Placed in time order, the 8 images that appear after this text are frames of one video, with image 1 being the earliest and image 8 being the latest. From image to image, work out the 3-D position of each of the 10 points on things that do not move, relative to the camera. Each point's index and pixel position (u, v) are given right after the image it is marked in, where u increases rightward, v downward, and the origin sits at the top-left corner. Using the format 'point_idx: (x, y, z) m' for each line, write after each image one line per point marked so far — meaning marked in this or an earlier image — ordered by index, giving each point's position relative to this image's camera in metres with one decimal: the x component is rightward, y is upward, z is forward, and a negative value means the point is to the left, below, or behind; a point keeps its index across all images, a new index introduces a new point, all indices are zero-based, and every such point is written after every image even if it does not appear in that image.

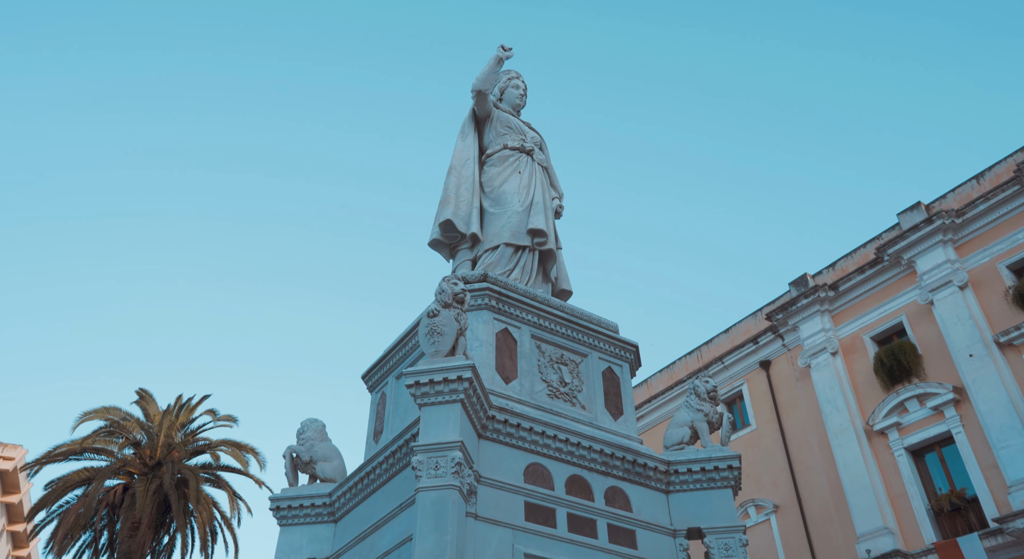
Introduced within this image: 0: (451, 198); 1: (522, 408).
0: (-0.6, +0.8, +7.9) m
1: (+0.1, -1.0, +5.8) m
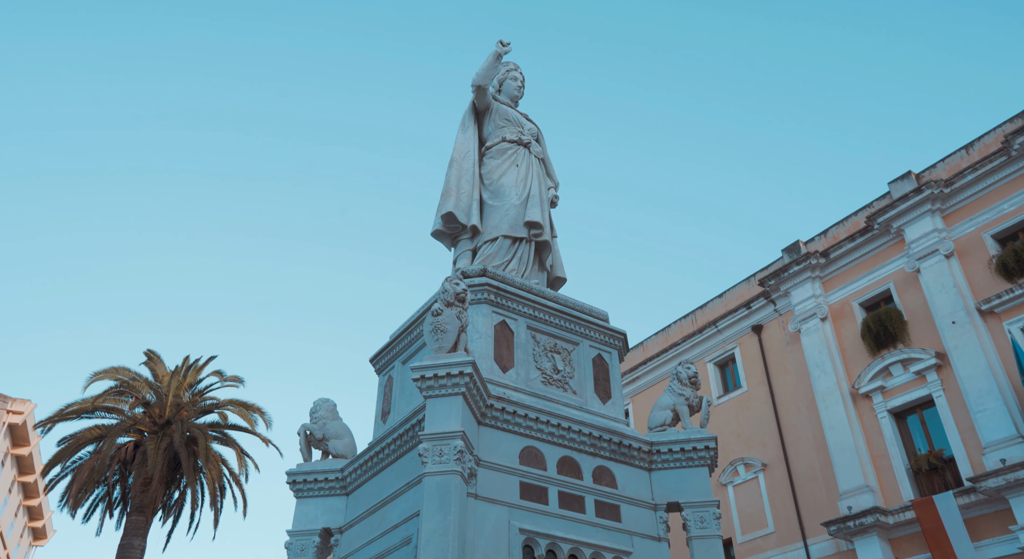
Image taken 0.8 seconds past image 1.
0: (-0.6, +1.0, +8.4) m
1: (0.0, -1.0, +6.4) m
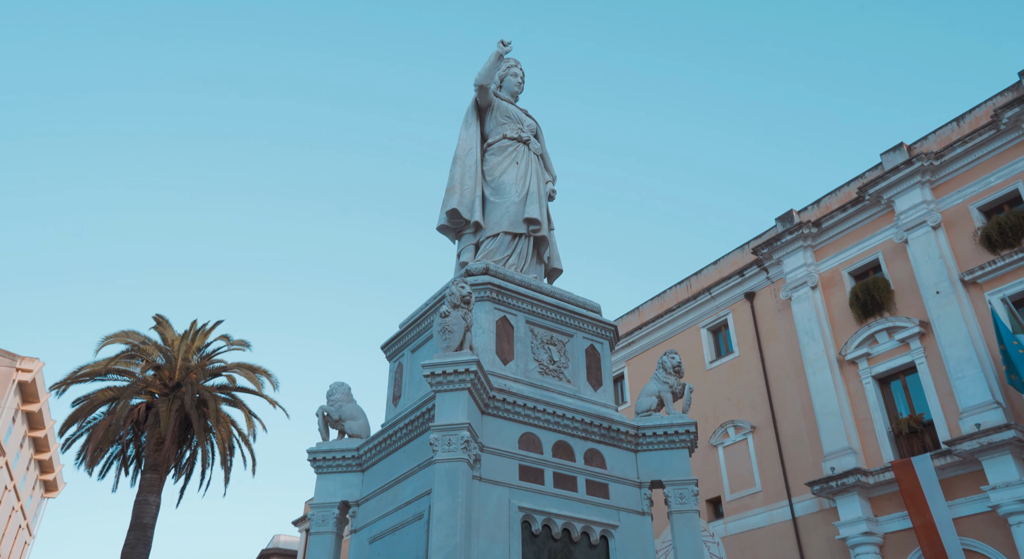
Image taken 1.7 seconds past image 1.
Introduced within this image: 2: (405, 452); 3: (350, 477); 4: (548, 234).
0: (-0.6, +1.1, +8.9) m
1: (+0.1, -1.0, +7.1) m
2: (-1.0, -1.6, +7.3) m
3: (-1.7, -2.0, +8.0) m
4: (+0.4, +0.5, +9.1) m
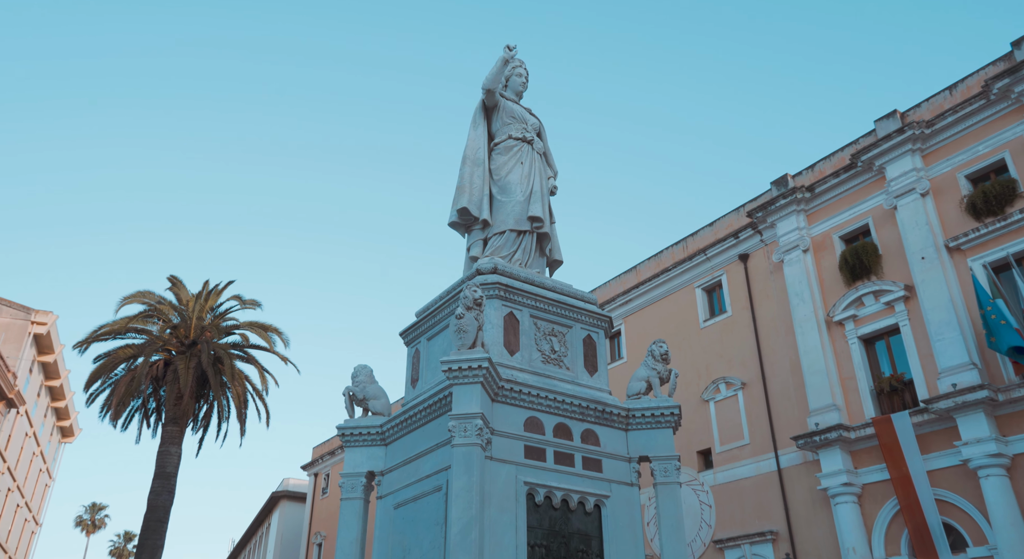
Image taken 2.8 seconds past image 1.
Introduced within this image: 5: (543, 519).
0: (-0.6, +1.2, +9.8) m
1: (+0.1, -1.0, +8.1) m
2: (-0.9, -1.6, +8.4) m
3: (-1.6, -2.0, +9.1) m
4: (+0.5, +0.6, +10.0) m
5: (+0.3, -2.3, +7.5) m
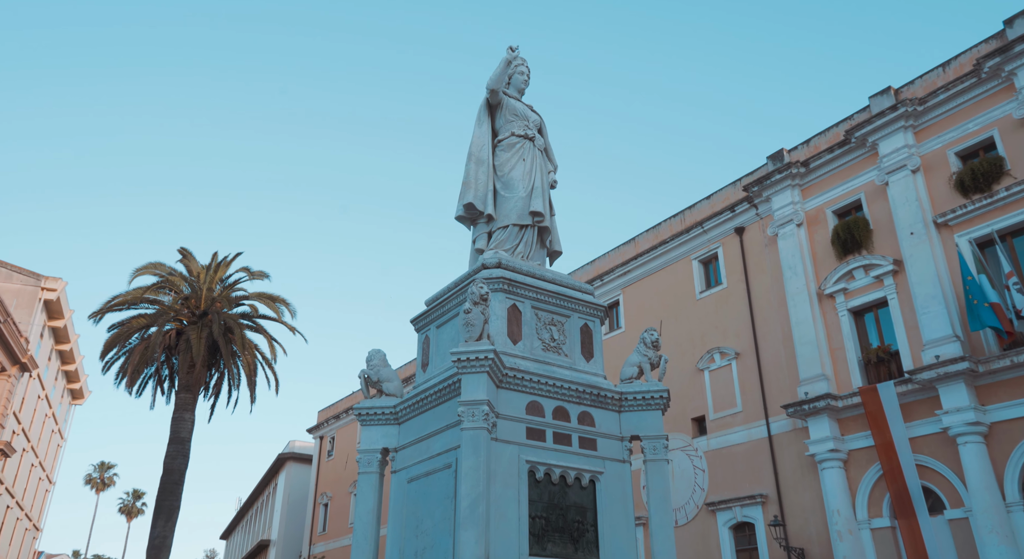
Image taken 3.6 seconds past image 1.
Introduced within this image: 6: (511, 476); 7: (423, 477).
0: (-0.5, +1.3, +10.4) m
1: (+0.1, -0.9, +8.8) m
2: (-0.9, -1.6, +9.2) m
3: (-1.6, -1.9, +9.9) m
4: (+0.5, +0.8, +10.7) m
5: (+0.3, -2.3, +8.3) m
6: (0.0, -2.1, +8.1) m
7: (-1.0, -2.3, +9.0) m
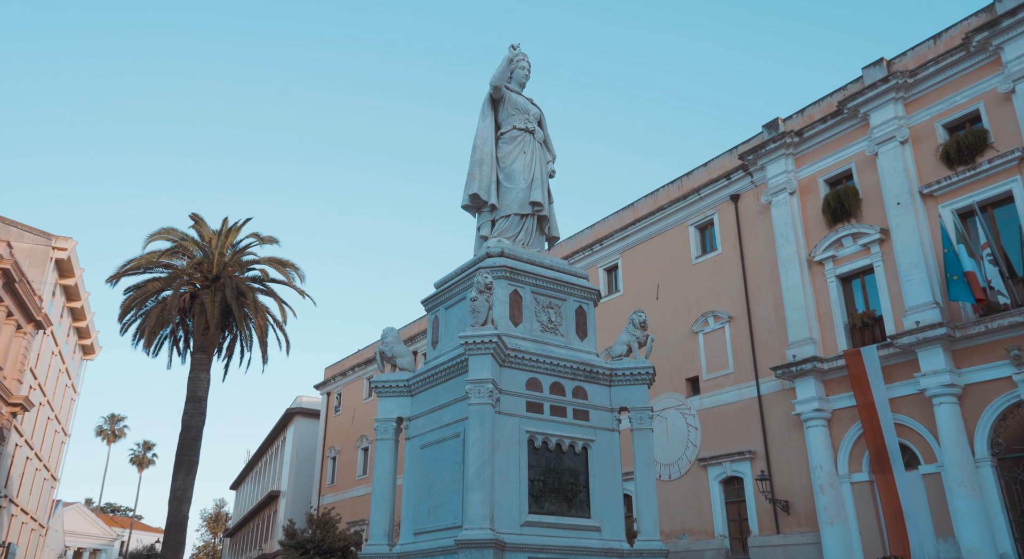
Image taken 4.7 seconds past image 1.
0: (-0.5, +1.5, +11.3) m
1: (+0.2, -0.8, +9.8) m
2: (-0.9, -1.4, +10.2) m
3: (-1.5, -1.7, +11.0) m
4: (+0.5, +1.0, +11.6) m
5: (+0.4, -2.2, +9.4) m
6: (0.0, -2.0, +9.2) m
7: (-1.0, -2.1, +10.1) m
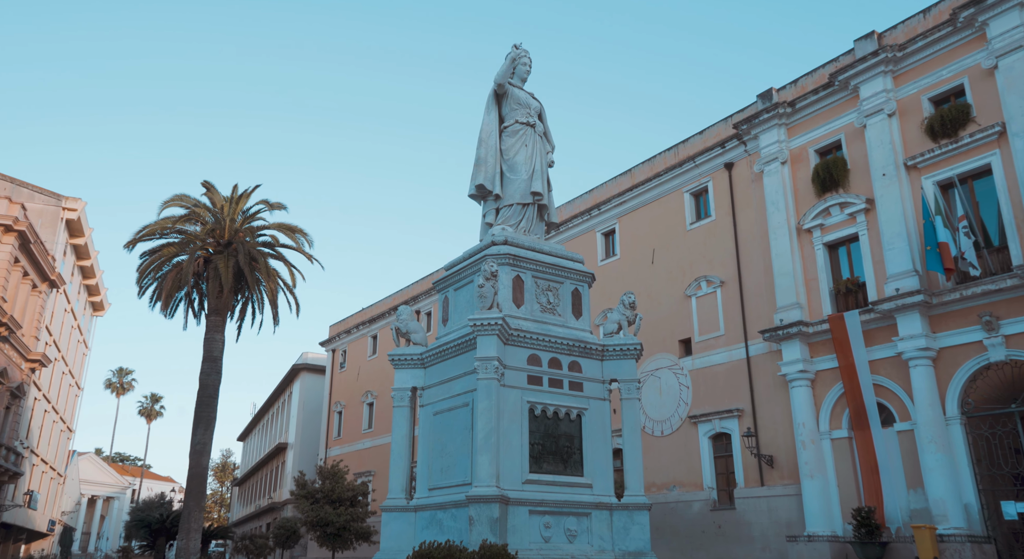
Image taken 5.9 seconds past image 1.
0: (-0.5, +1.8, +12.4) m
1: (+0.2, -0.6, +11.0) m
2: (-0.8, -1.2, +11.5) m
3: (-1.5, -1.4, +12.2) m
4: (+0.6, +1.3, +12.7) m
5: (+0.4, -2.0, +10.7) m
6: (0.0, -1.8, +10.5) m
7: (-1.0, -1.9, +11.4) m
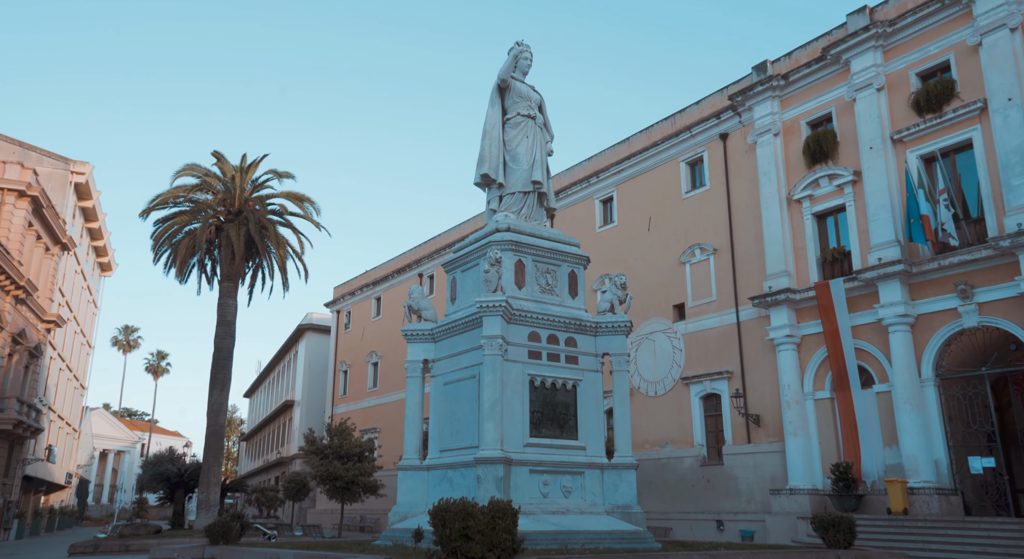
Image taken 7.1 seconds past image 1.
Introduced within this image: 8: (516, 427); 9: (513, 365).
0: (-0.5, +2.1, +13.4) m
1: (+0.2, -0.4, +12.2) m
2: (-0.8, -0.9, +12.7) m
3: (-1.5, -1.1, +13.5) m
4: (+0.6, +1.7, +13.7) m
5: (+0.4, -1.8, +12.0) m
6: (+0.1, -1.6, +11.8) m
7: (-0.9, -1.7, +12.6) m
8: (+0.1, -2.2, +11.6) m
9: (0.0, -1.3, +11.8) m
